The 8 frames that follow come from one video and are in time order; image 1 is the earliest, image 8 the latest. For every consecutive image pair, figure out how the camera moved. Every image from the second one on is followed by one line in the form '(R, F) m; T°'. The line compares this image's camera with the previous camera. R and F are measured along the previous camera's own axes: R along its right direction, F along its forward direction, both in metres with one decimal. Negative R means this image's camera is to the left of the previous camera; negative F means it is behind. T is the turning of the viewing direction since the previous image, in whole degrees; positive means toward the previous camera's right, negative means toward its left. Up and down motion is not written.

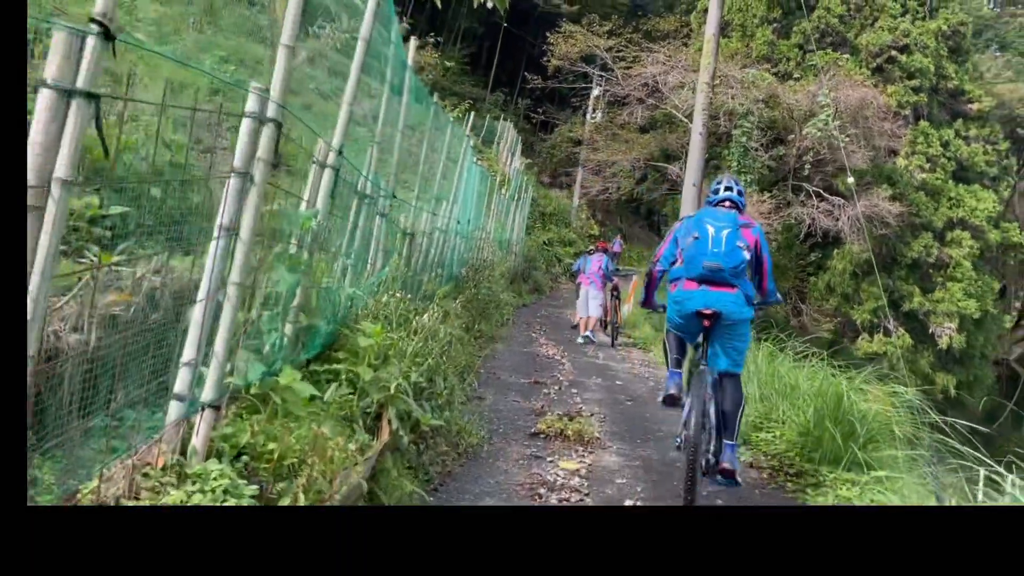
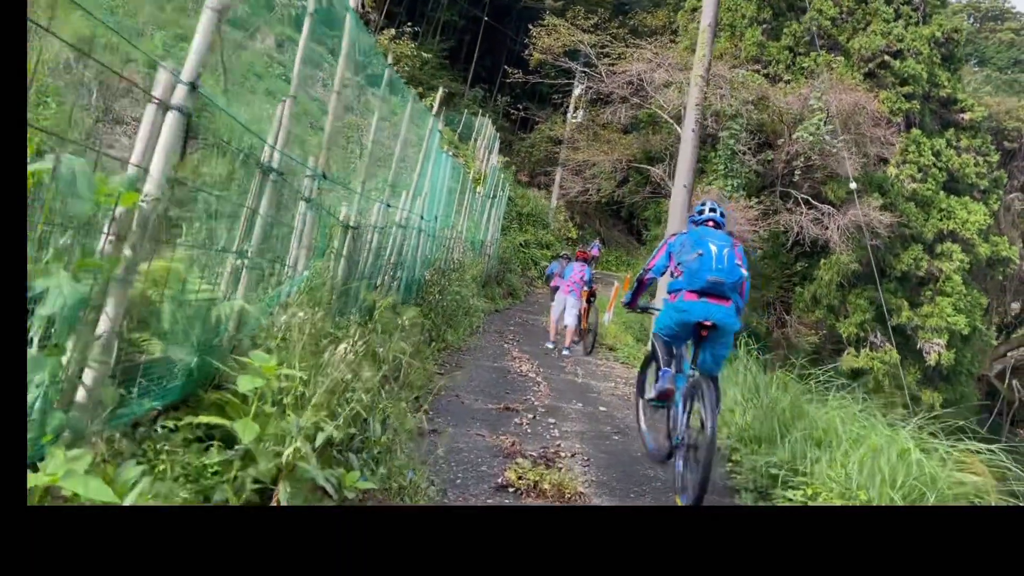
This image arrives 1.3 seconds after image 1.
(0.0, +1.1) m; +2°
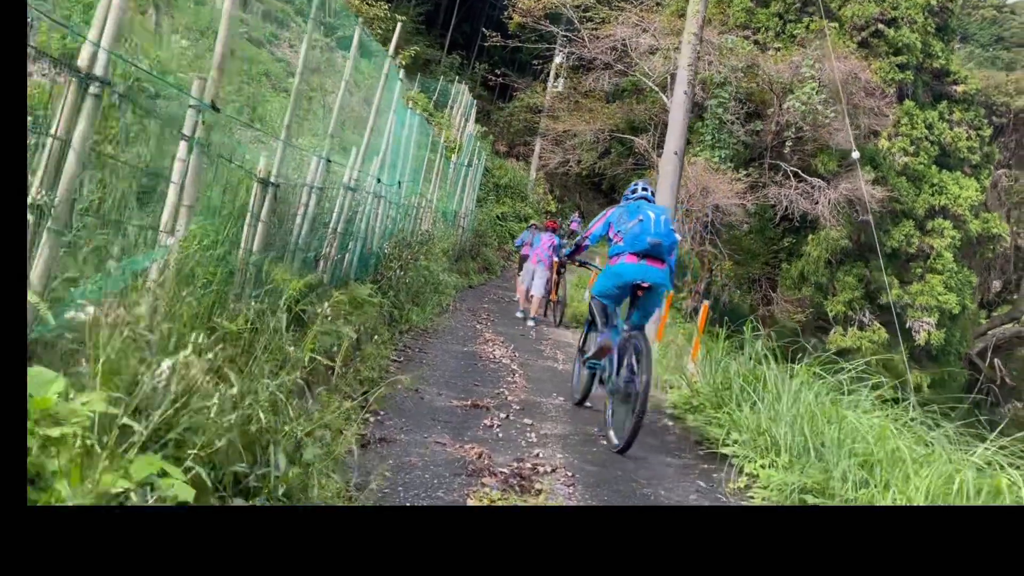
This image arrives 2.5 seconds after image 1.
(+0.1, +0.9) m; +1°
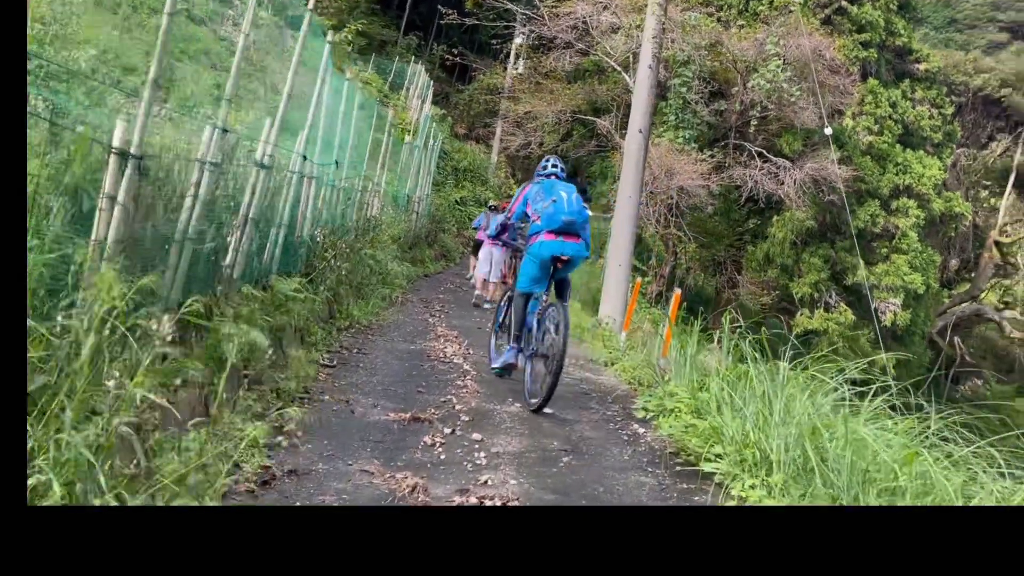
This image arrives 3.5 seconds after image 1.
(+0.1, +0.7) m; +2°
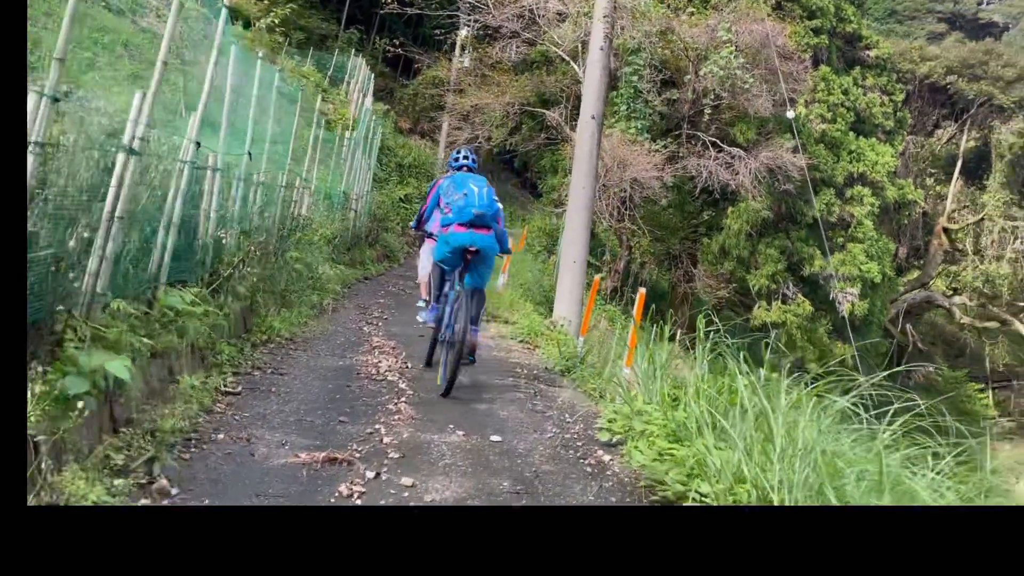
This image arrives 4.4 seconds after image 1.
(+0.1, +0.8) m; +3°
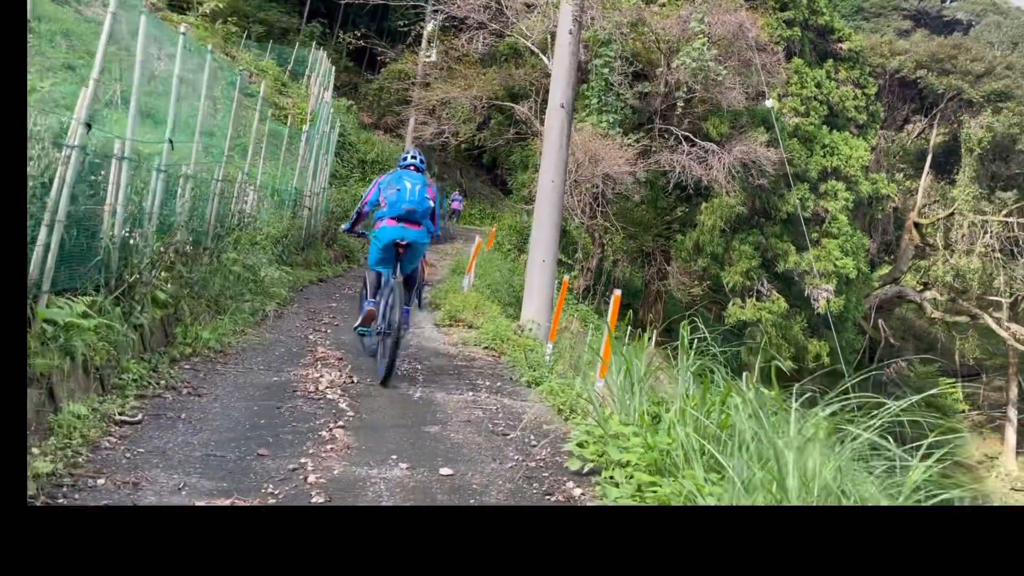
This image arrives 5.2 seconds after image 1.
(+0.1, +0.6) m; +2°
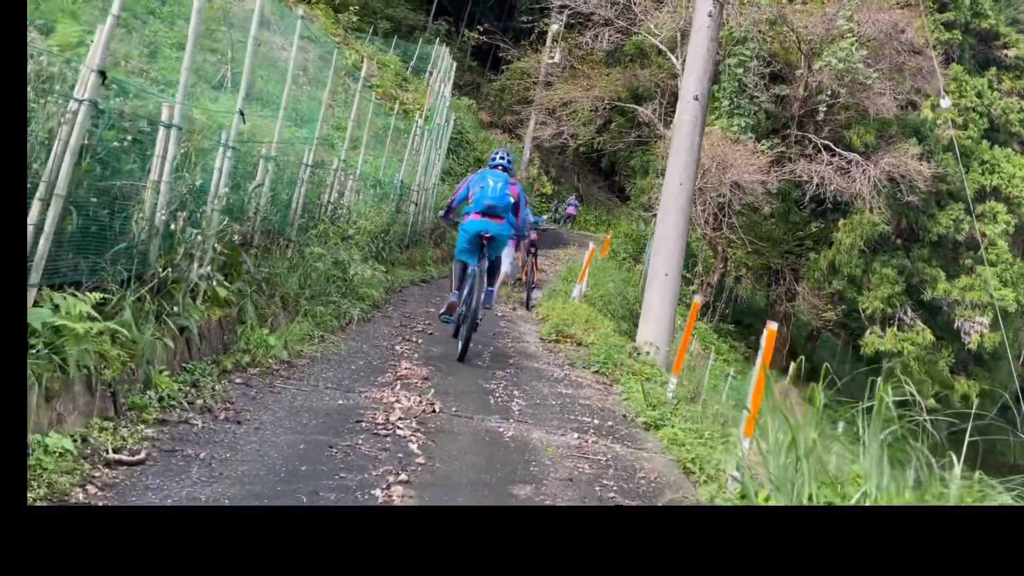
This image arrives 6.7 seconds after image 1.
(-0.1, +1.0) m; -7°
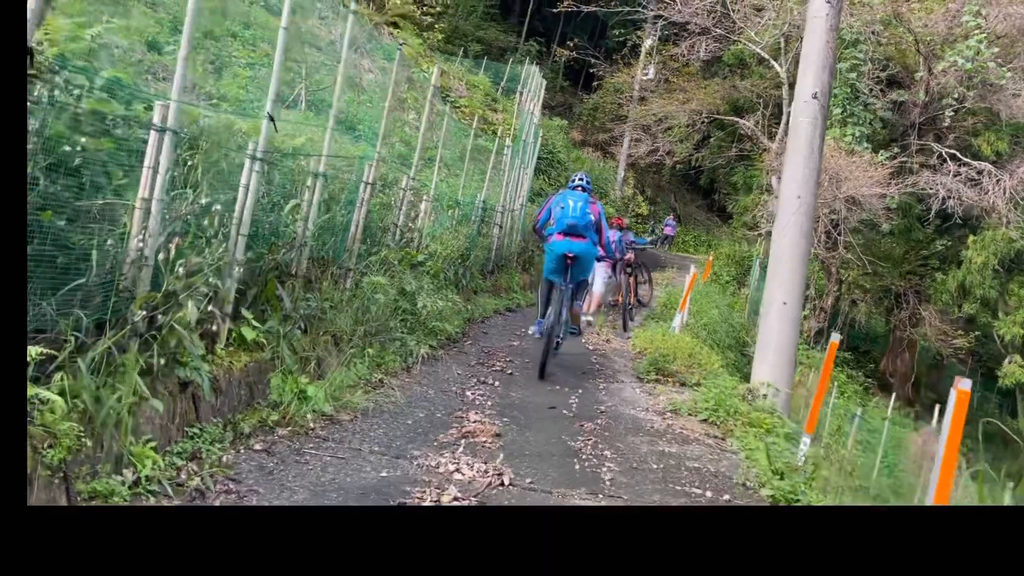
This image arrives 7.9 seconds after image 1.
(0.0, +0.9) m; -6°
